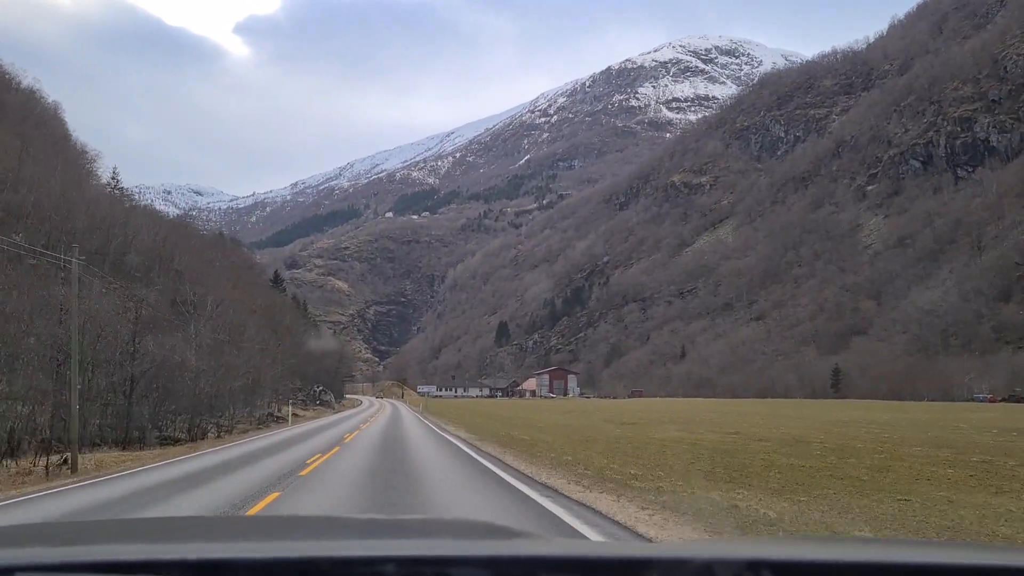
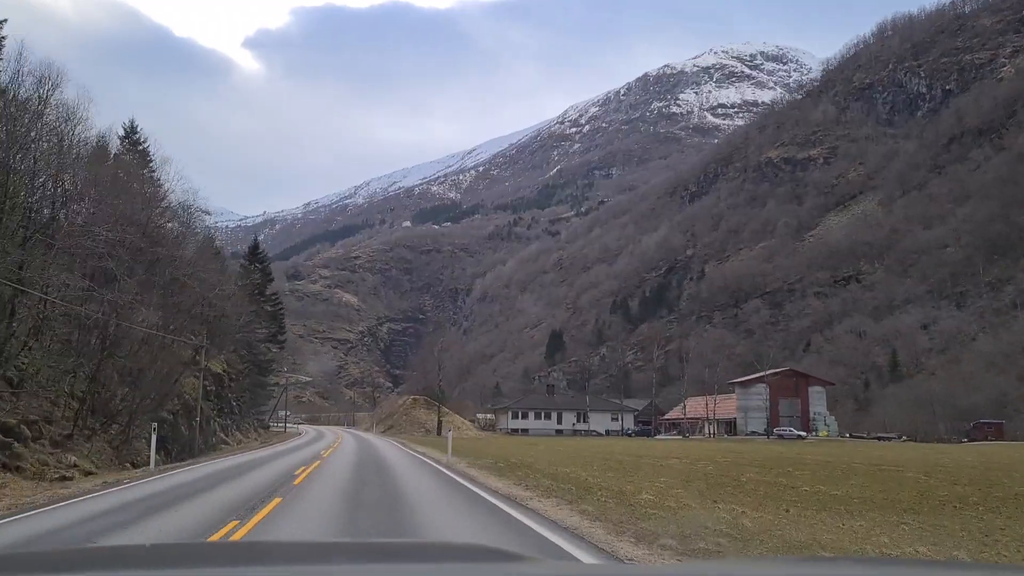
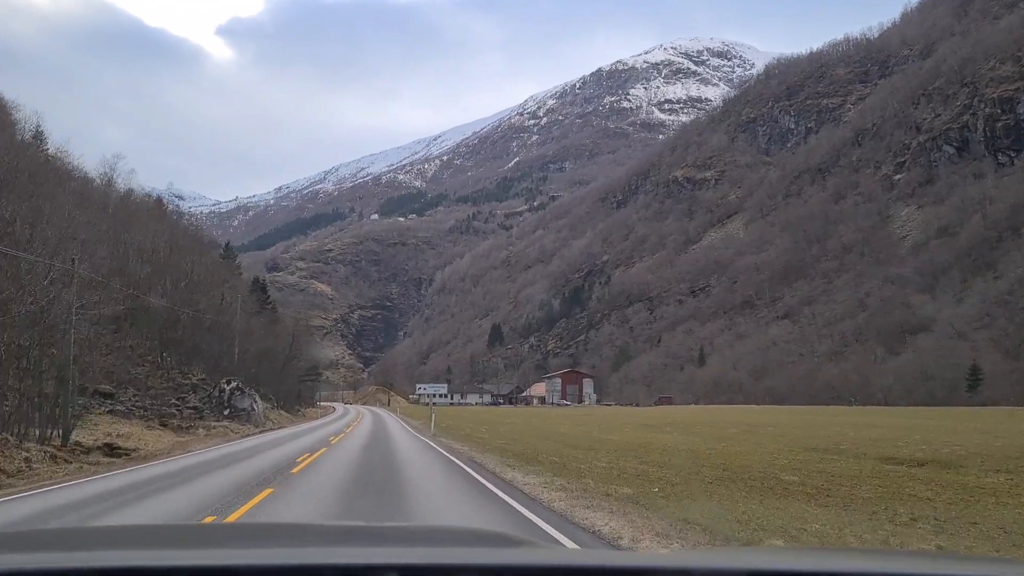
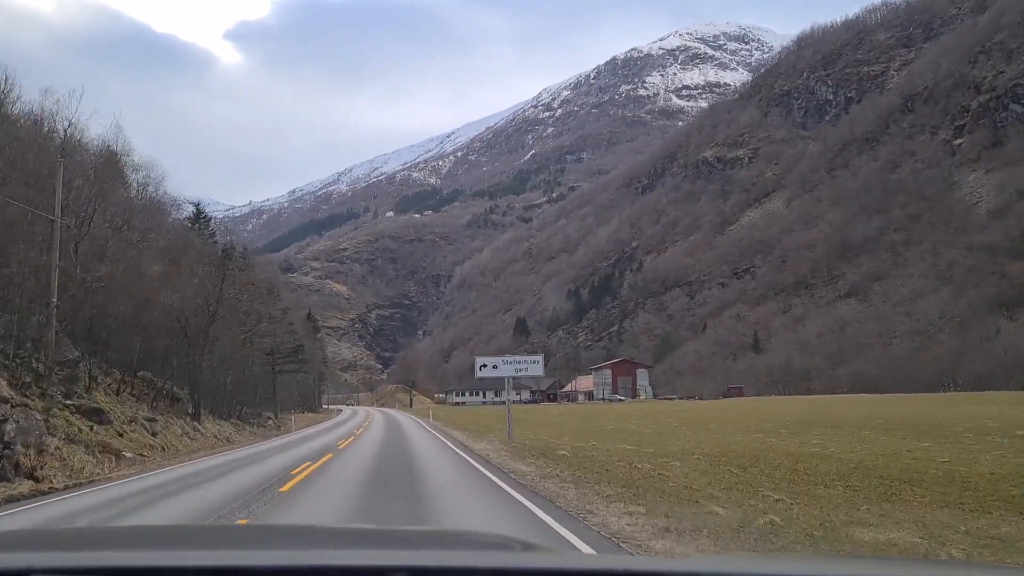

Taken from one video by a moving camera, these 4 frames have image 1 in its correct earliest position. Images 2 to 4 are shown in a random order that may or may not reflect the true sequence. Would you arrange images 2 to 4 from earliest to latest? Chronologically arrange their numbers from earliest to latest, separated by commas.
3, 4, 2
